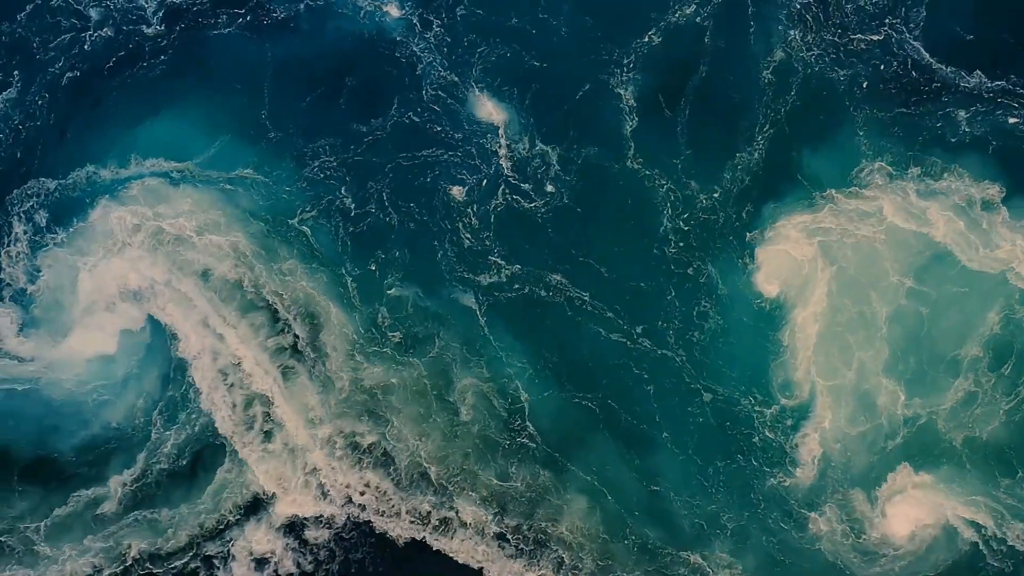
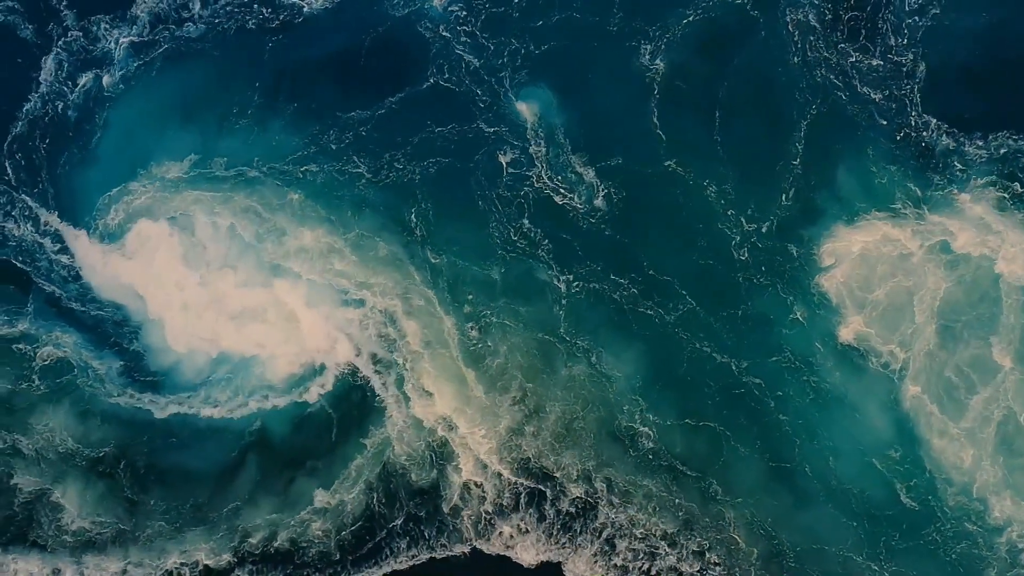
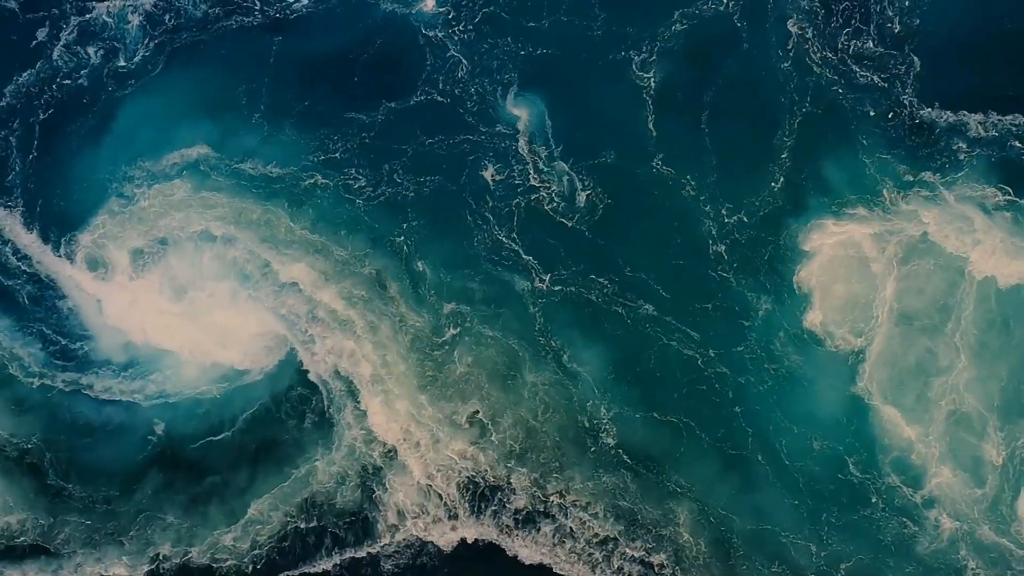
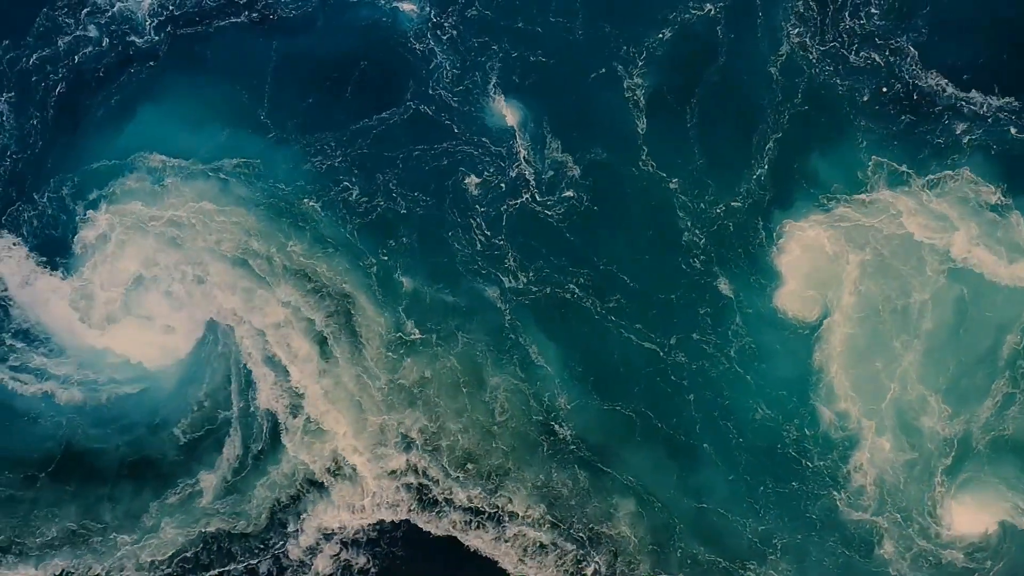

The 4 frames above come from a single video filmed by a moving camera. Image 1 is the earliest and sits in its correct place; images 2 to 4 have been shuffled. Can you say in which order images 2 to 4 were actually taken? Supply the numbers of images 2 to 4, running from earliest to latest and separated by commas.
4, 3, 2
